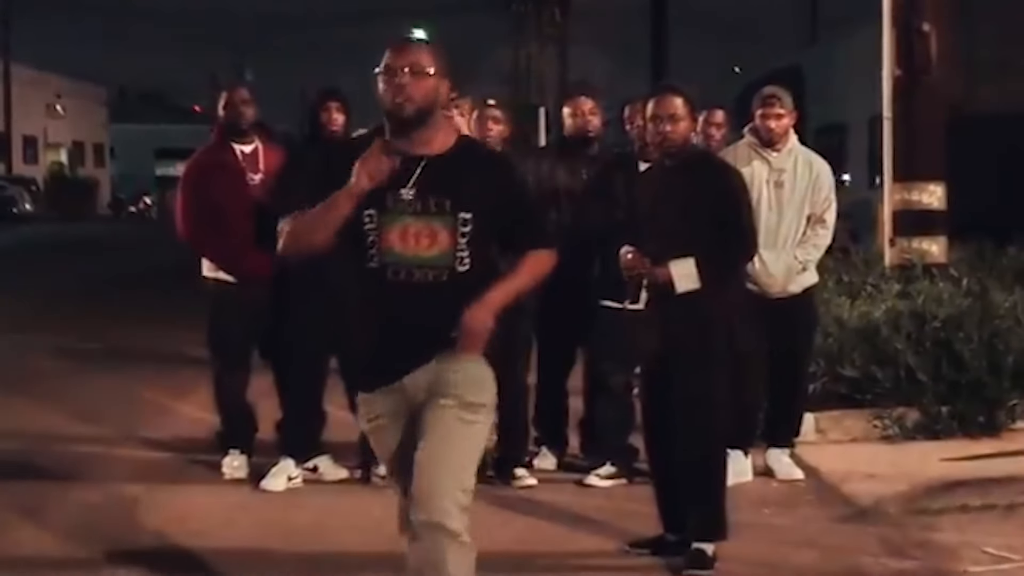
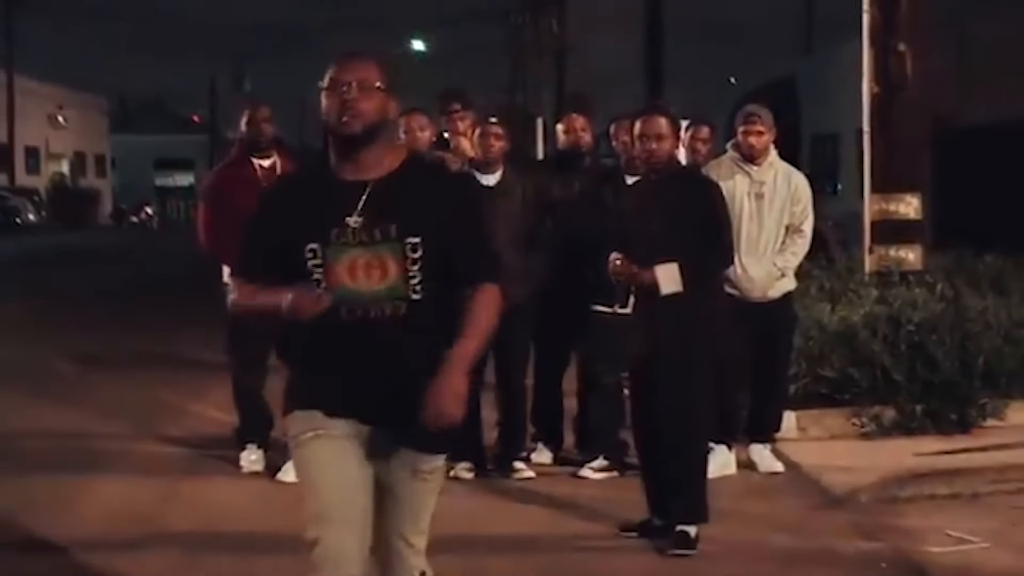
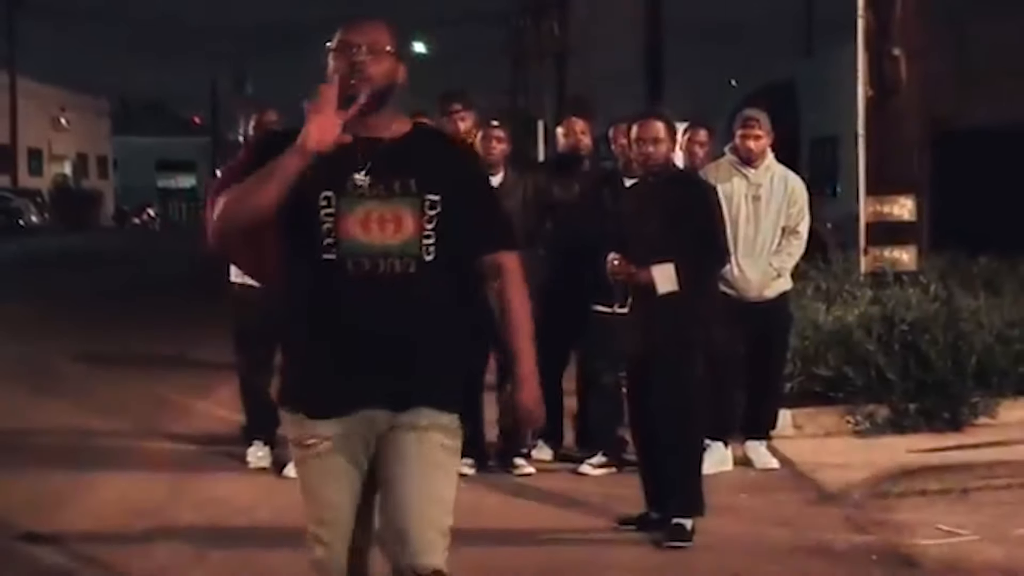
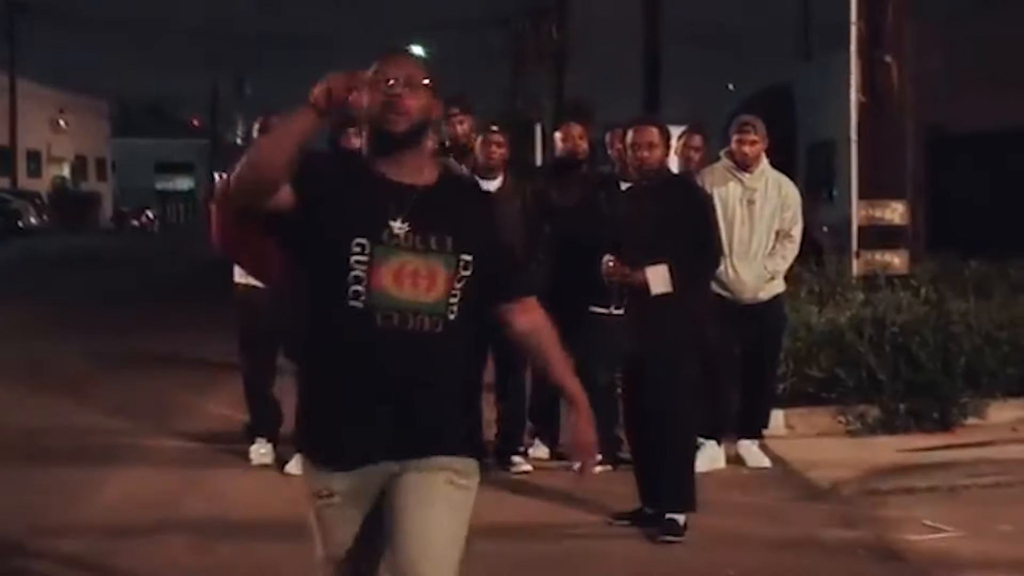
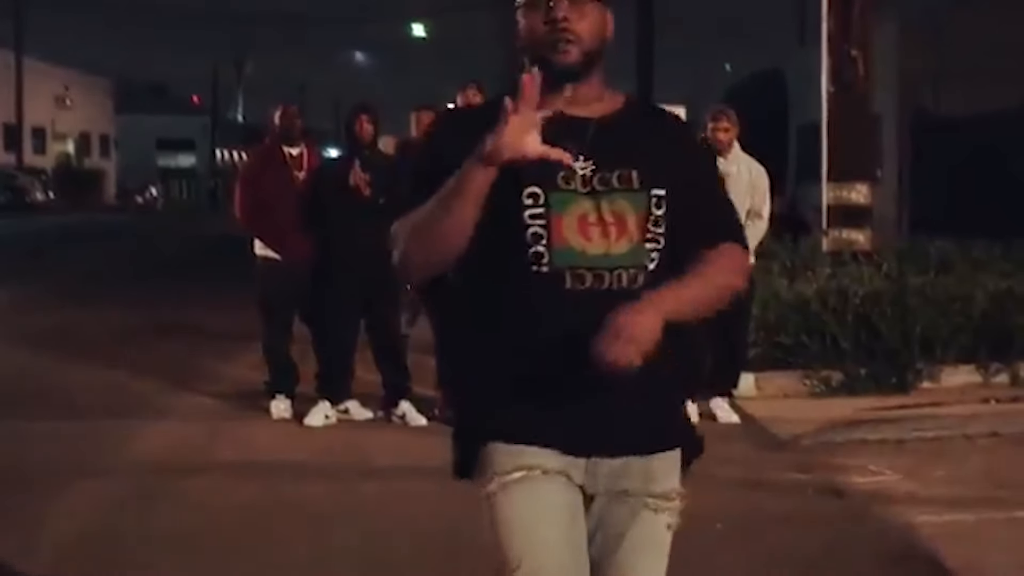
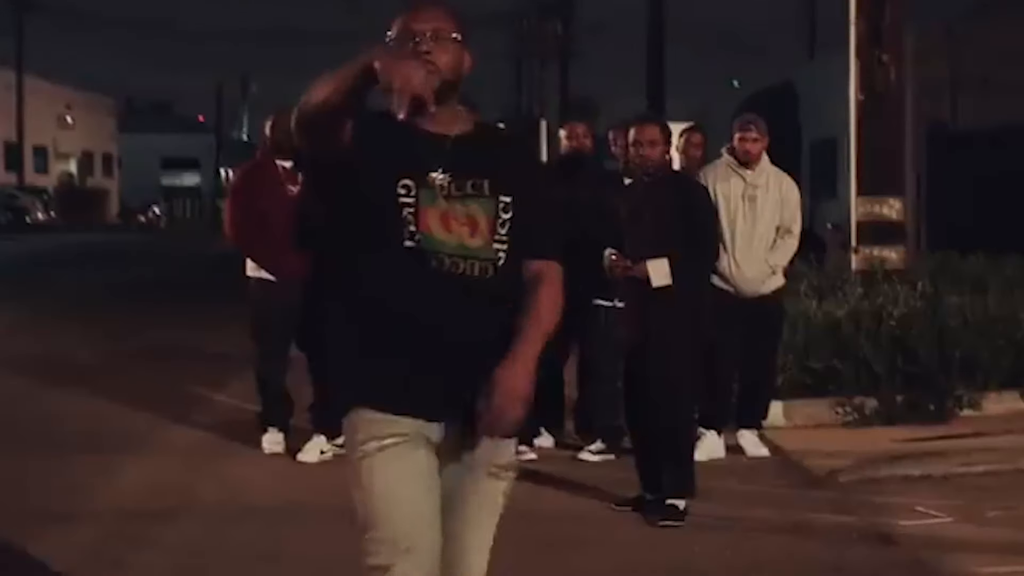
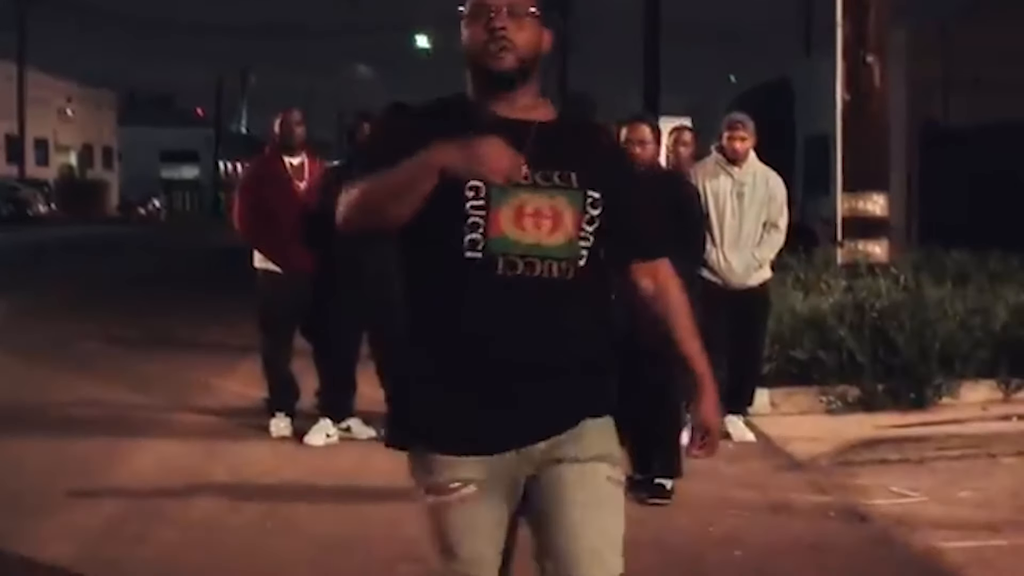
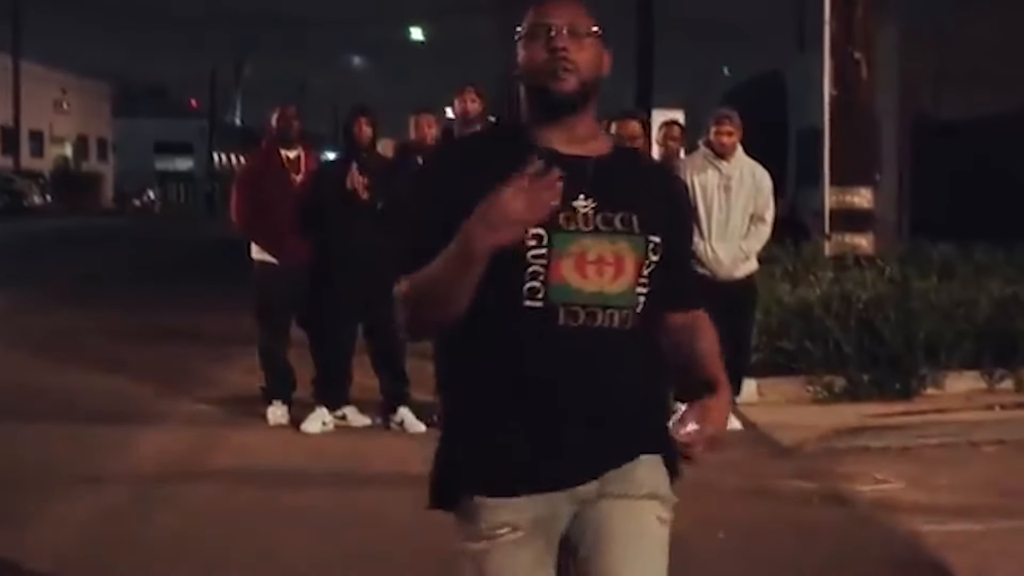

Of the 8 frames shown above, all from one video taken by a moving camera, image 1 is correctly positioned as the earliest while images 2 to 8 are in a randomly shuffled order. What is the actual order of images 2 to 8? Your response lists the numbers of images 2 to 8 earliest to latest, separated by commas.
2, 3, 4, 6, 7, 8, 5
